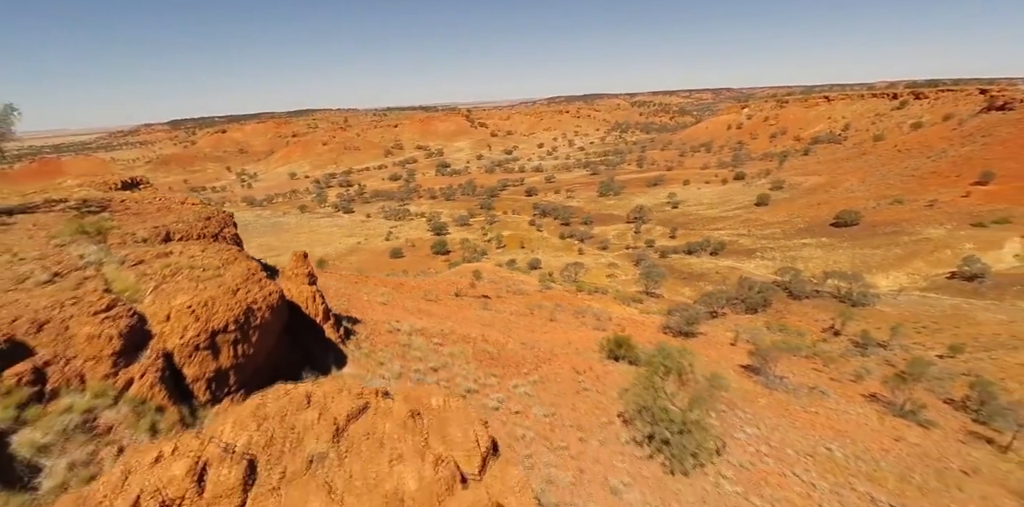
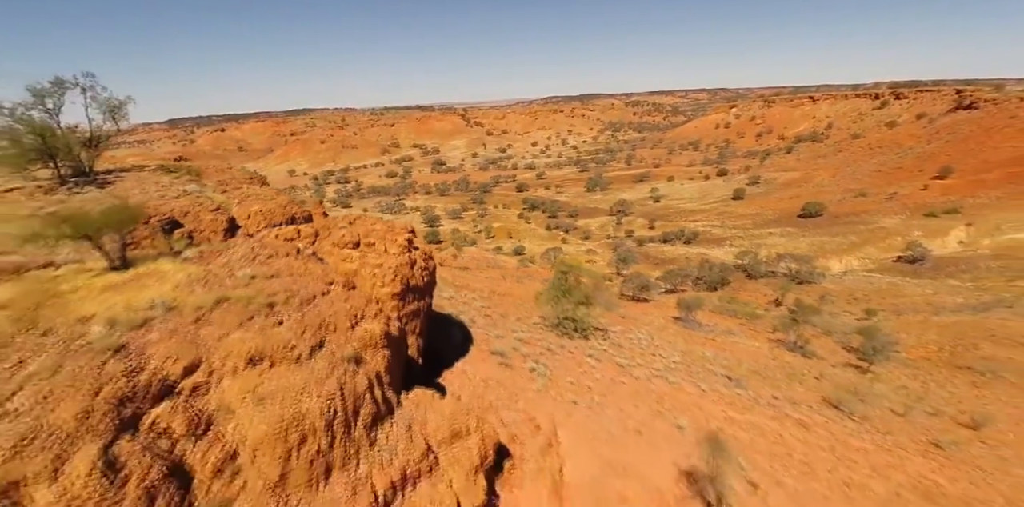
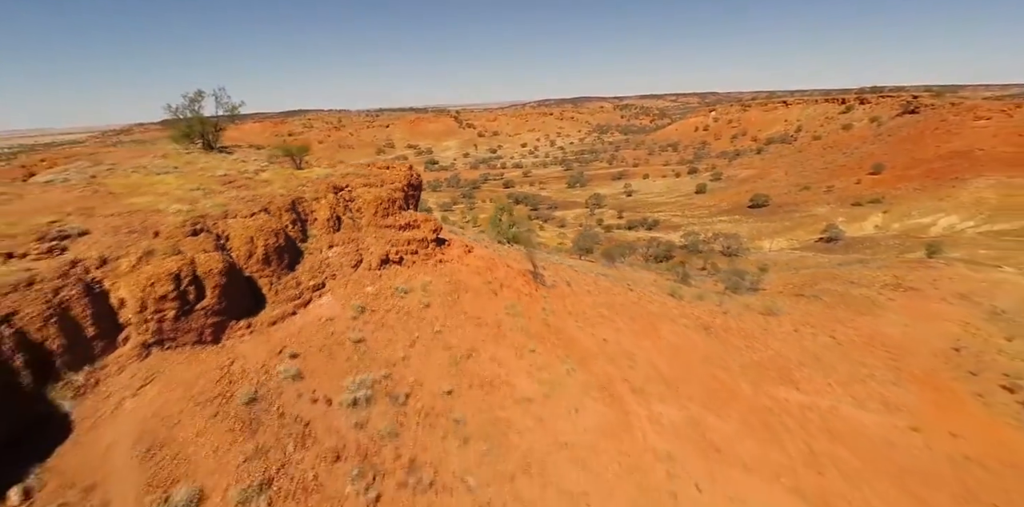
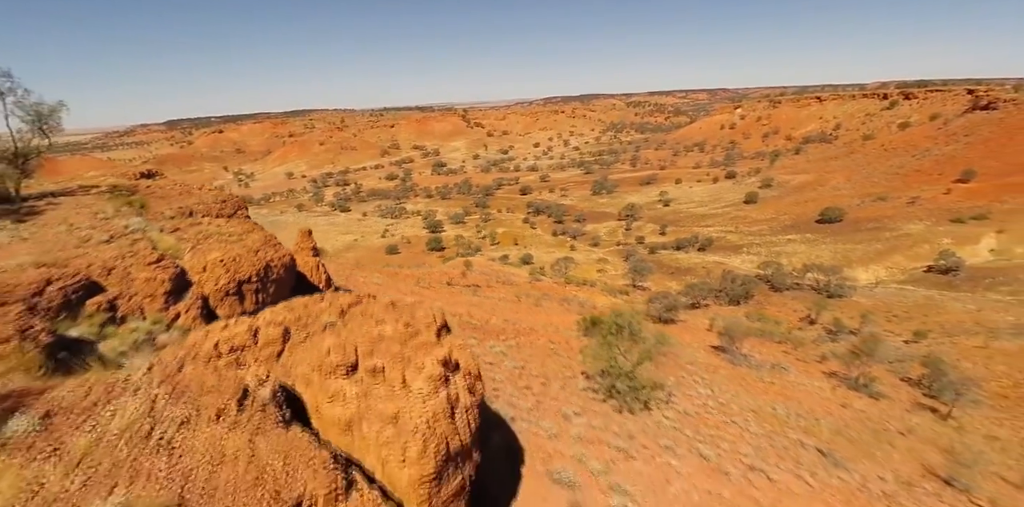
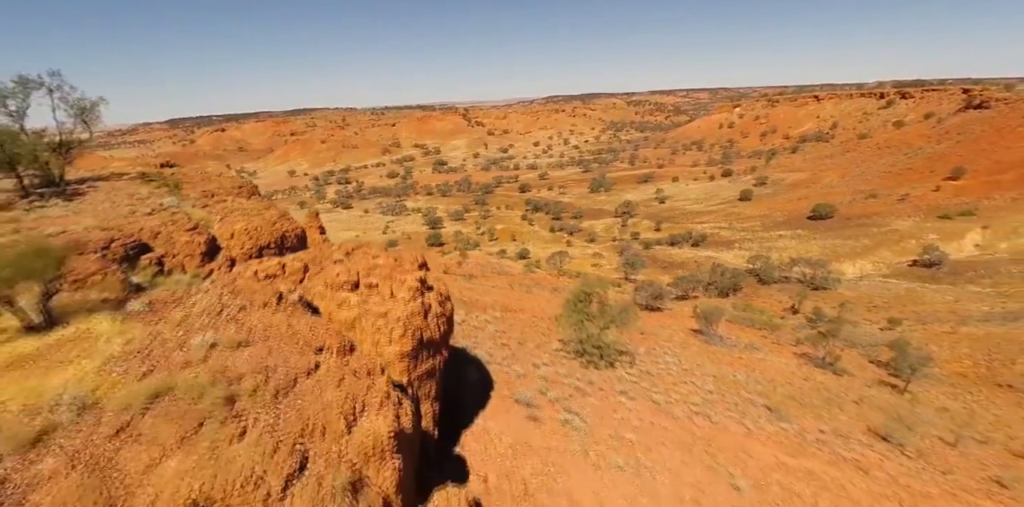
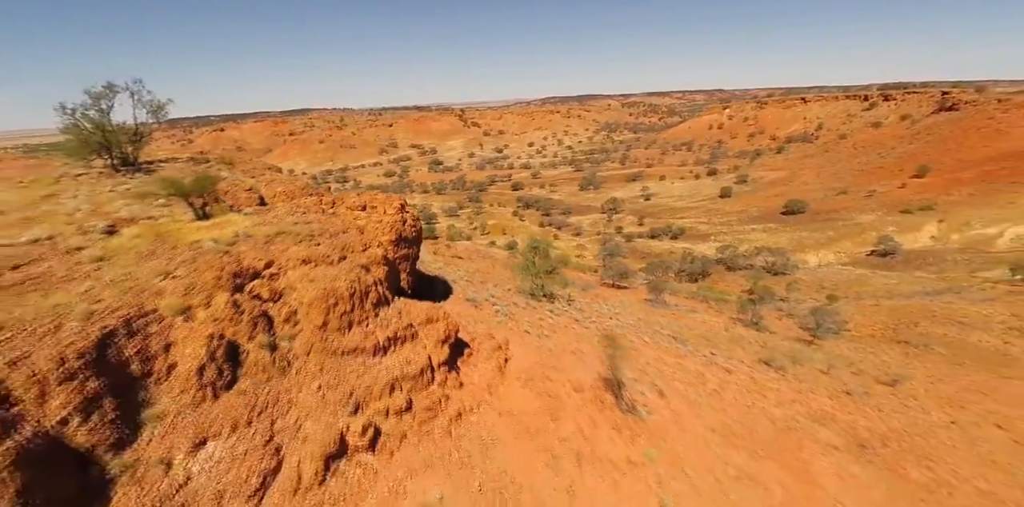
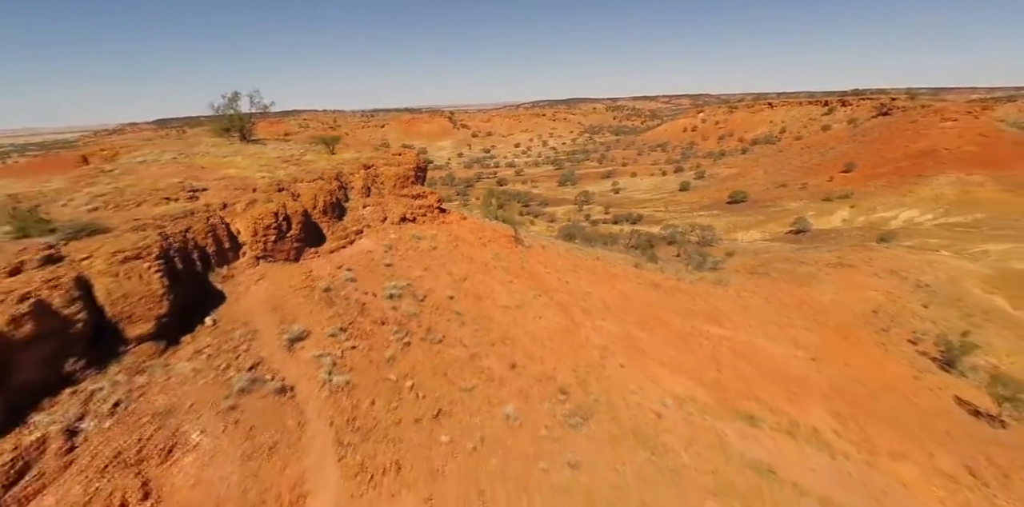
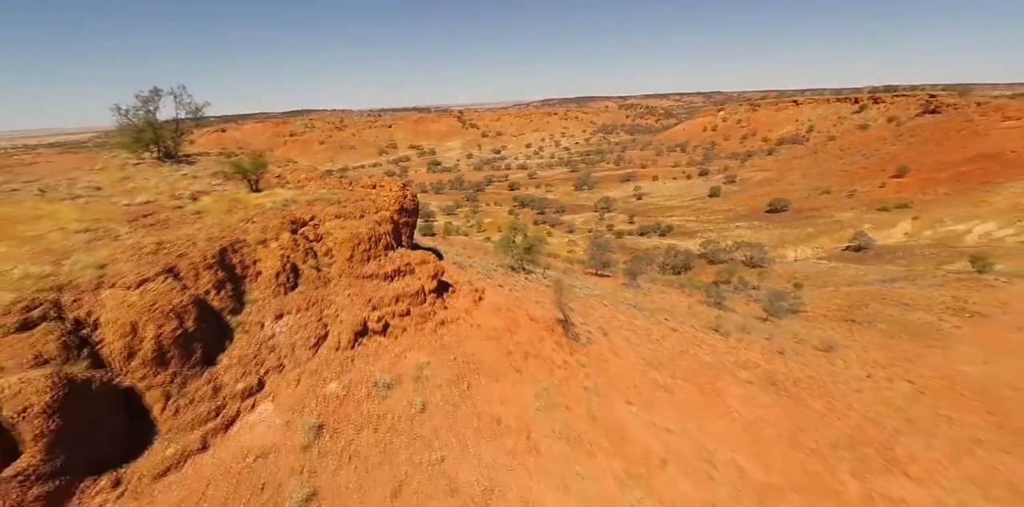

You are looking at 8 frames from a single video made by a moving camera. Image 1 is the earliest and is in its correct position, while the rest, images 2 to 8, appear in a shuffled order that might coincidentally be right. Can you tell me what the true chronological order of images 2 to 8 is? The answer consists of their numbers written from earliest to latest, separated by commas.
4, 5, 2, 6, 8, 3, 7
